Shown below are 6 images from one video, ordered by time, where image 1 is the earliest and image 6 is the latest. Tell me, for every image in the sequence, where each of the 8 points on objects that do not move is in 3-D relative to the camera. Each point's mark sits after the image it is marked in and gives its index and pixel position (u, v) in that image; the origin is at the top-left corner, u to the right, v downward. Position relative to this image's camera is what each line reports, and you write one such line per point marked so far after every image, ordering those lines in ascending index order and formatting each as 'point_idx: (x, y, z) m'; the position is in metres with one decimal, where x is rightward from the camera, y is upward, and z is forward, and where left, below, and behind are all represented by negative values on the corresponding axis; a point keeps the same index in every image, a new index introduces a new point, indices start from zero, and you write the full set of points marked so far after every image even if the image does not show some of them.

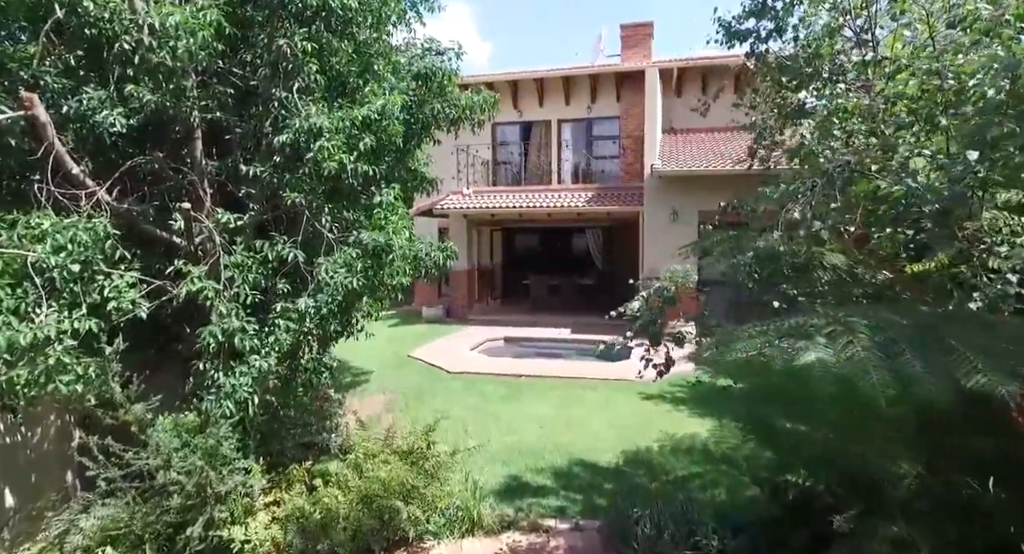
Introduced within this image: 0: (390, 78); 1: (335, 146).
0: (-1.3, +2.1, +5.8) m
1: (-1.4, +1.1, +4.5) m
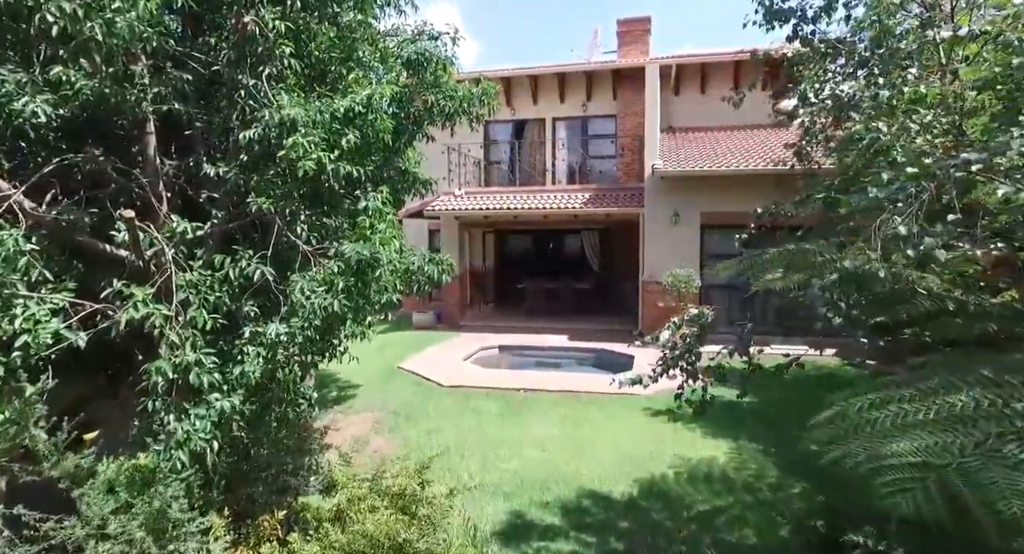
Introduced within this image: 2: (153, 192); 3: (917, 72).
0: (-1.2, +1.9, +5.1) m
1: (-1.4, +0.9, +3.9) m
2: (-2.5, +0.6, +3.9) m
3: (+2.6, +1.3, +3.6) m
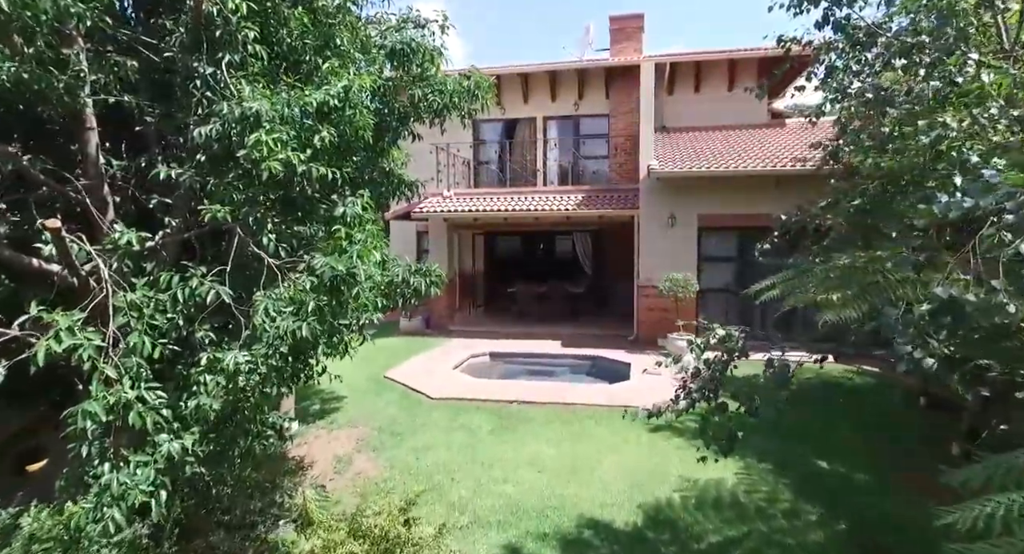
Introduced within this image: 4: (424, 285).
0: (-1.3, +1.8, +4.6) m
1: (-1.4, +0.8, +3.3) m
2: (-2.5, +0.5, +3.4) m
3: (+2.6, +1.2, +3.2) m
4: (-0.7, -0.1, +4.7) m
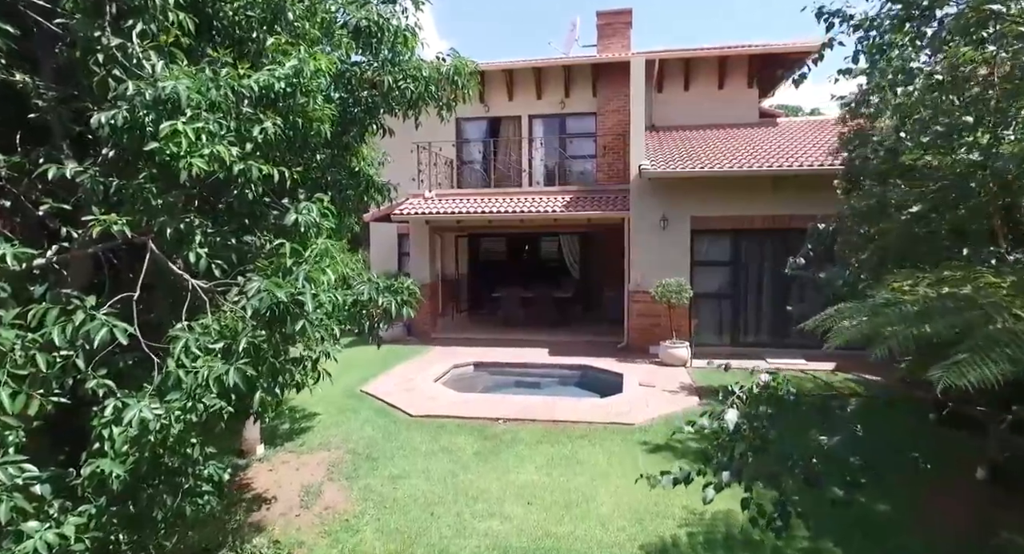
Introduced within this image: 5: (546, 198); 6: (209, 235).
0: (-1.4, +1.7, +3.9) m
1: (-1.5, +0.7, +2.6) m
2: (-2.6, +0.3, +2.6) m
3: (+2.6, +1.1, +2.6) m
4: (-0.8, -0.2, +4.0) m
5: (+0.9, +2.1, +15.0) m
6: (-1.6, +0.2, +3.0) m
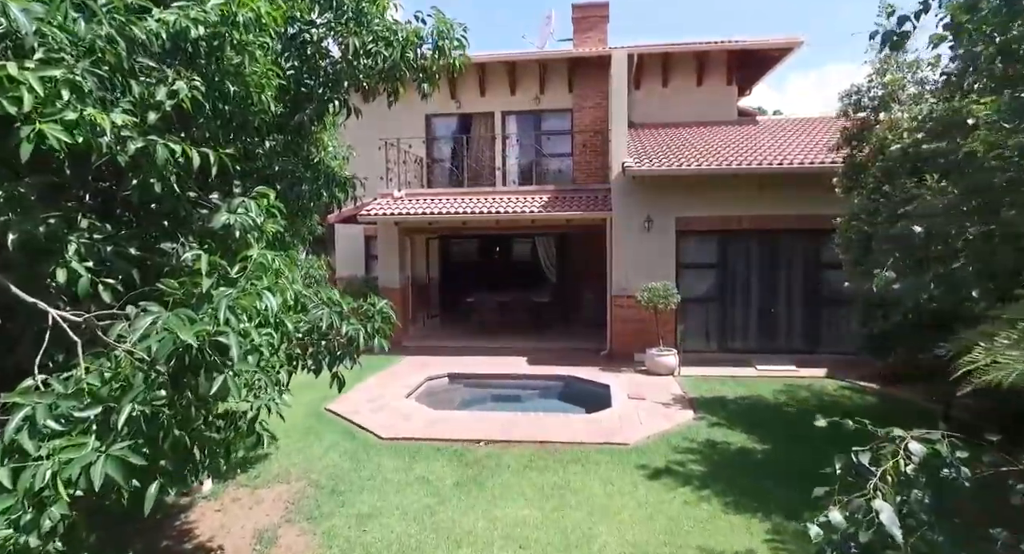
0: (-1.4, +1.6, +3.0) m
1: (-1.4, +0.6, +1.7) m
2: (-2.5, +0.2, +1.7) m
3: (+2.6, +1.1, +1.9) m
4: (-0.8, -0.3, +3.1) m
5: (+0.3, +2.0, +14.2) m
6: (-1.5, +0.1, +2.1) m
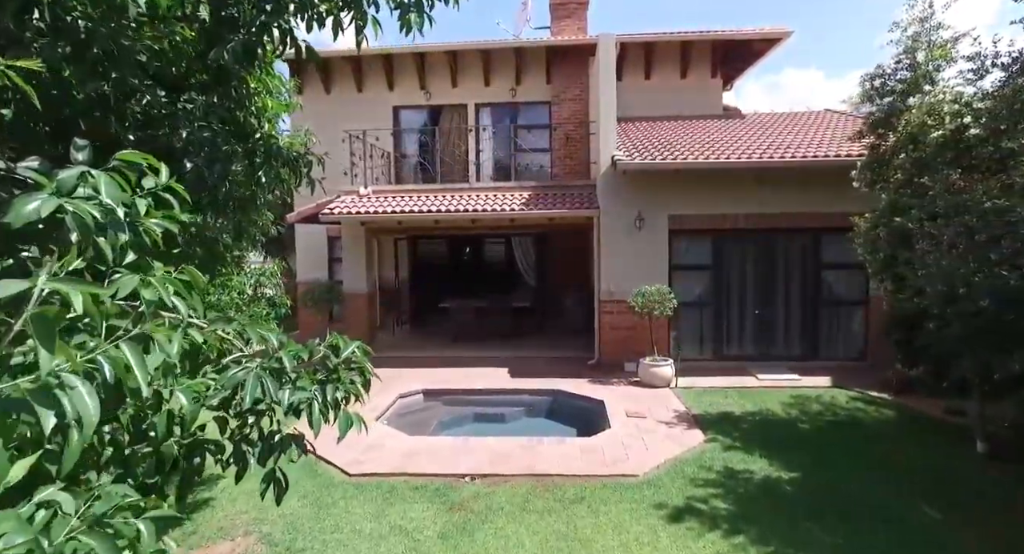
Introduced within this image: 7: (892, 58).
0: (-1.2, +1.5, +1.8) m
1: (-1.1, +0.5, +0.5) m
2: (-2.3, +0.1, +0.4) m
3: (+2.9, +1.0, +1.0) m
4: (-0.7, -0.4, +1.9) m
5: (-0.2, +2.0, +13.1) m
6: (-1.3, 0.0, +0.9) m
7: (+4.9, +2.8, +7.2) m
